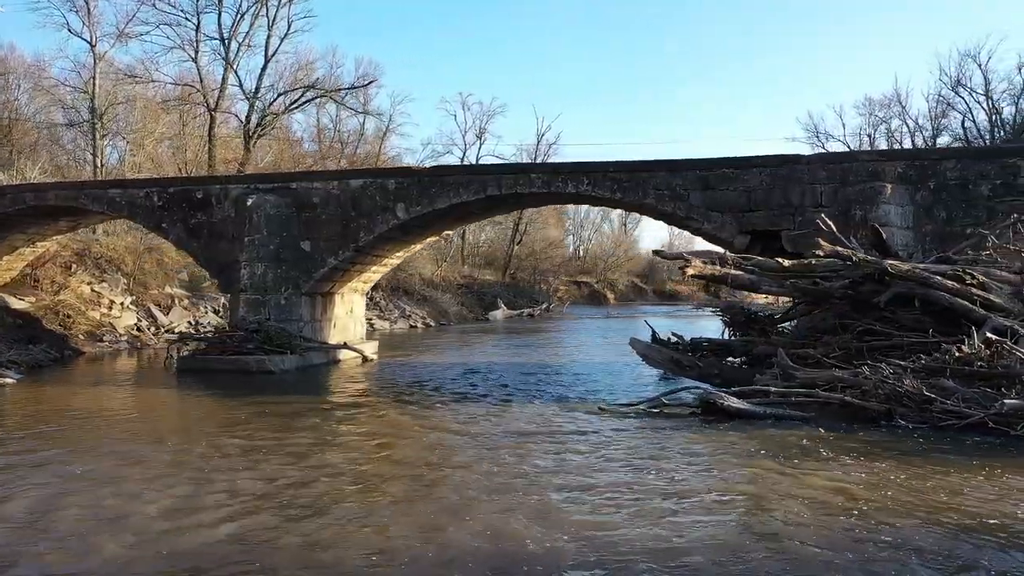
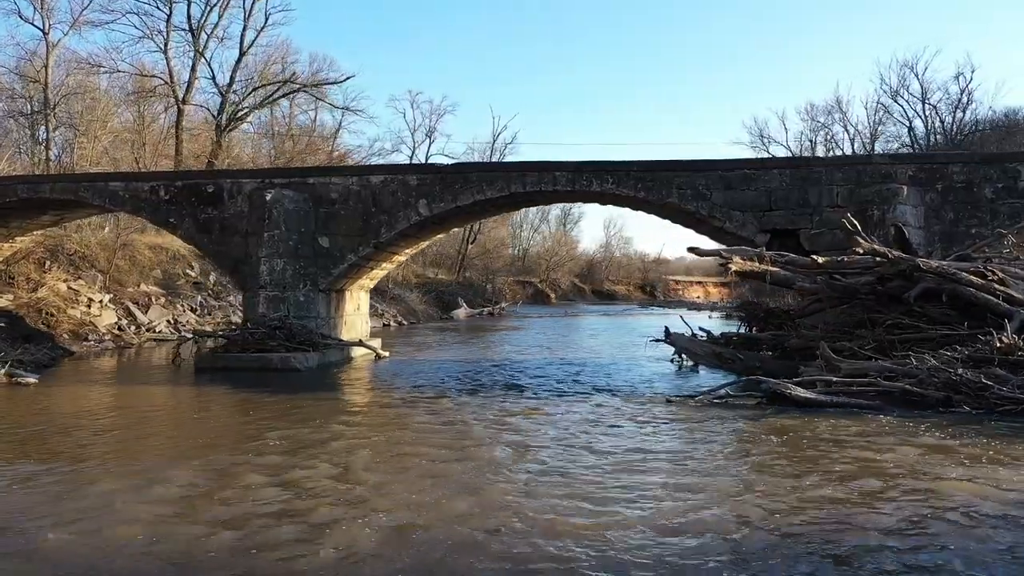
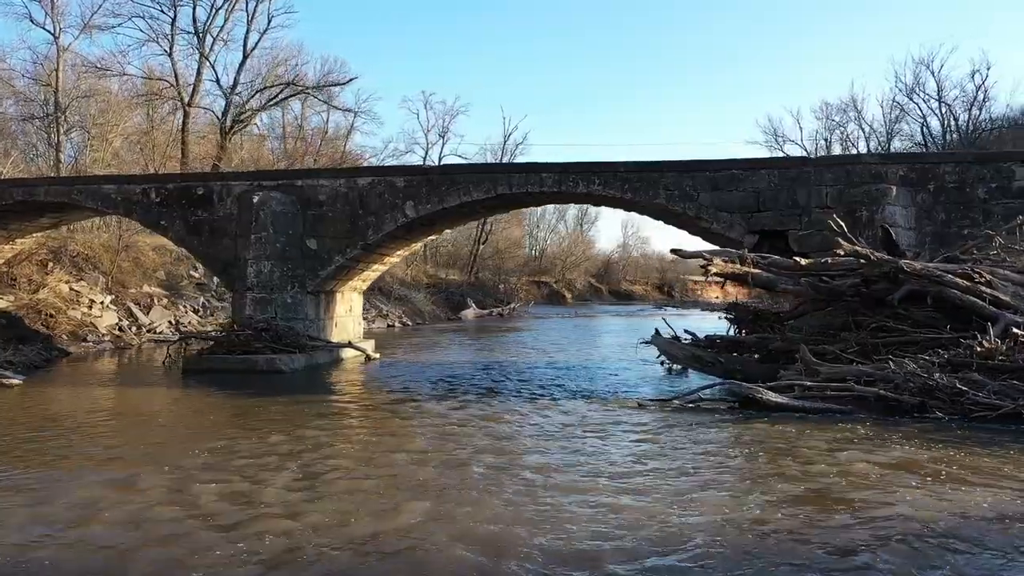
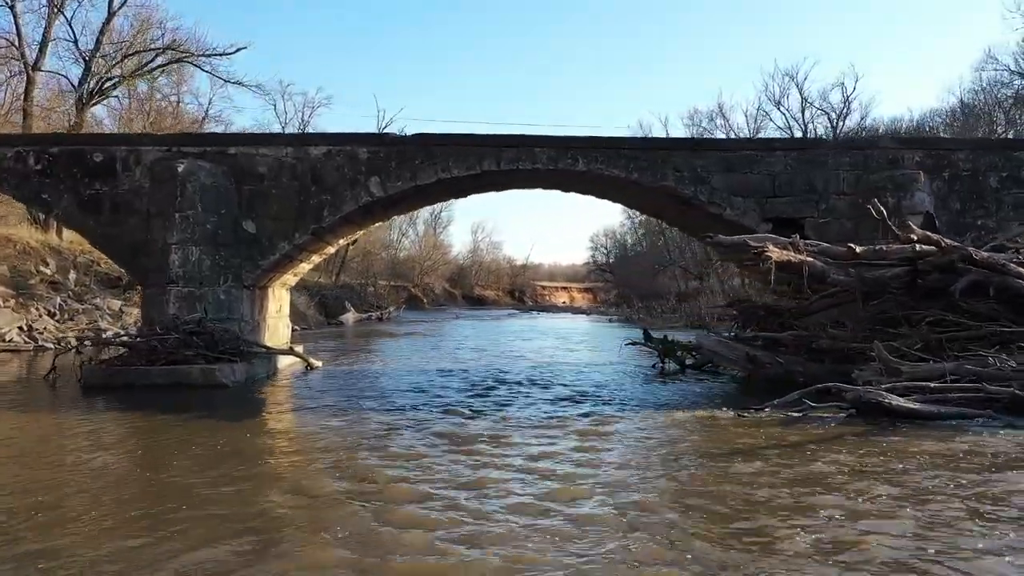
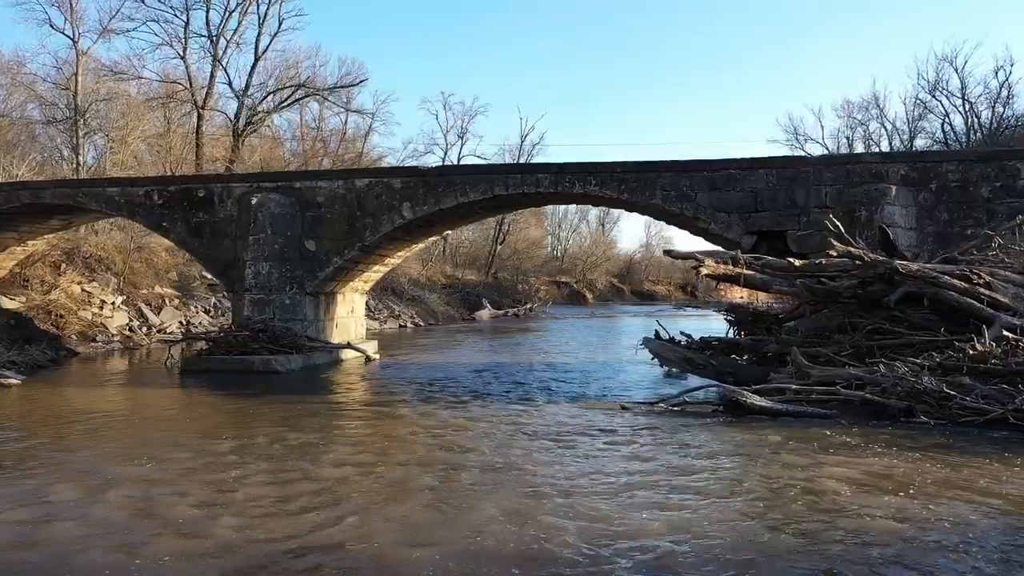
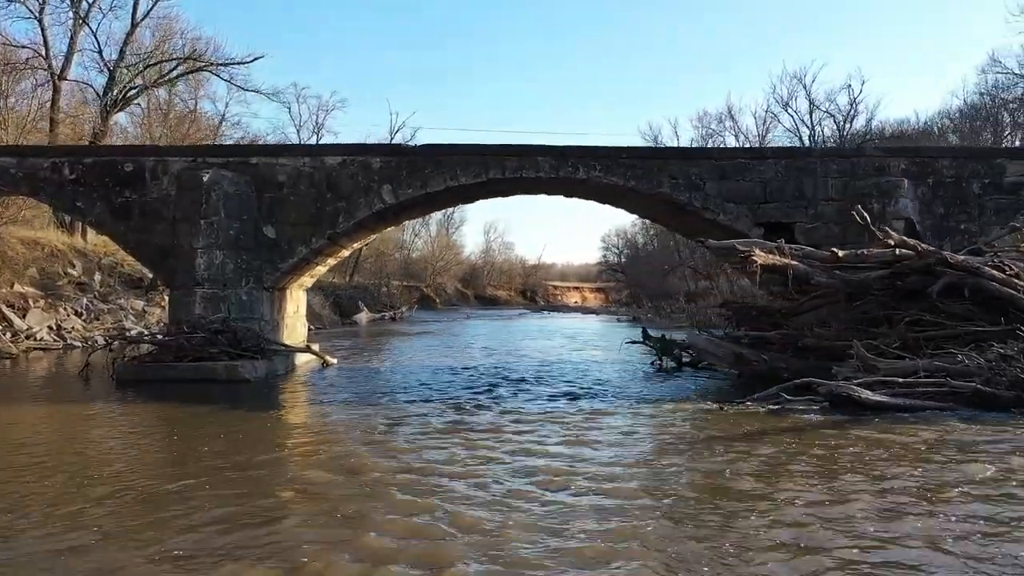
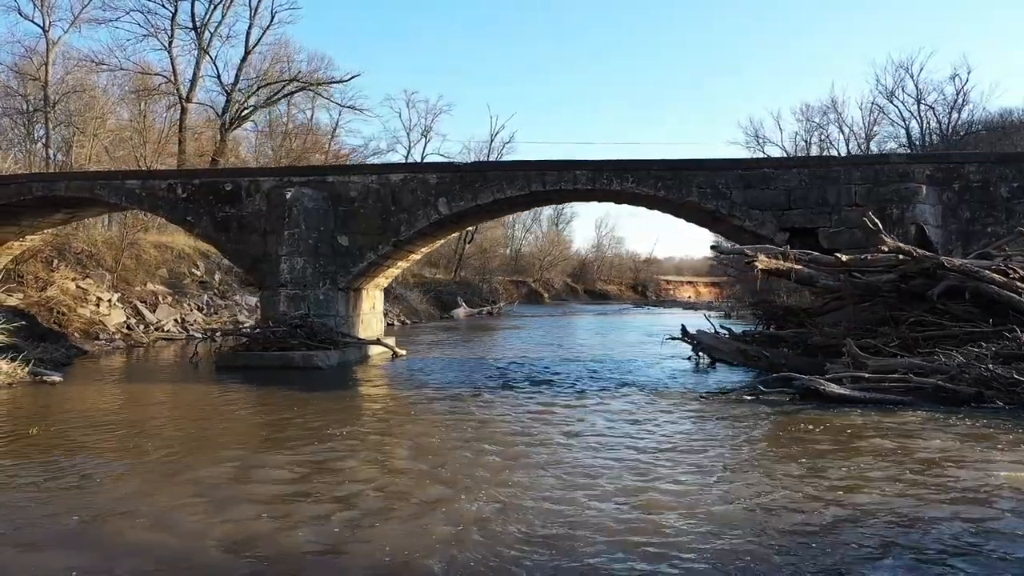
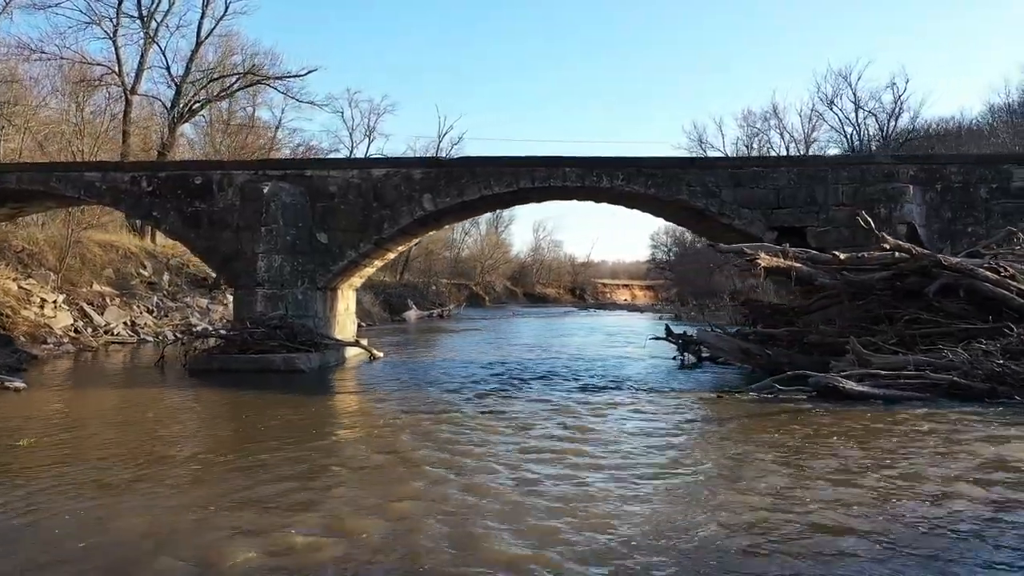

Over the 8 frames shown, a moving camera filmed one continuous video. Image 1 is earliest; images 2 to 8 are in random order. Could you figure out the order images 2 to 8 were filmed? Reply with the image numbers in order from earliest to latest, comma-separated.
5, 3, 2, 7, 8, 6, 4
